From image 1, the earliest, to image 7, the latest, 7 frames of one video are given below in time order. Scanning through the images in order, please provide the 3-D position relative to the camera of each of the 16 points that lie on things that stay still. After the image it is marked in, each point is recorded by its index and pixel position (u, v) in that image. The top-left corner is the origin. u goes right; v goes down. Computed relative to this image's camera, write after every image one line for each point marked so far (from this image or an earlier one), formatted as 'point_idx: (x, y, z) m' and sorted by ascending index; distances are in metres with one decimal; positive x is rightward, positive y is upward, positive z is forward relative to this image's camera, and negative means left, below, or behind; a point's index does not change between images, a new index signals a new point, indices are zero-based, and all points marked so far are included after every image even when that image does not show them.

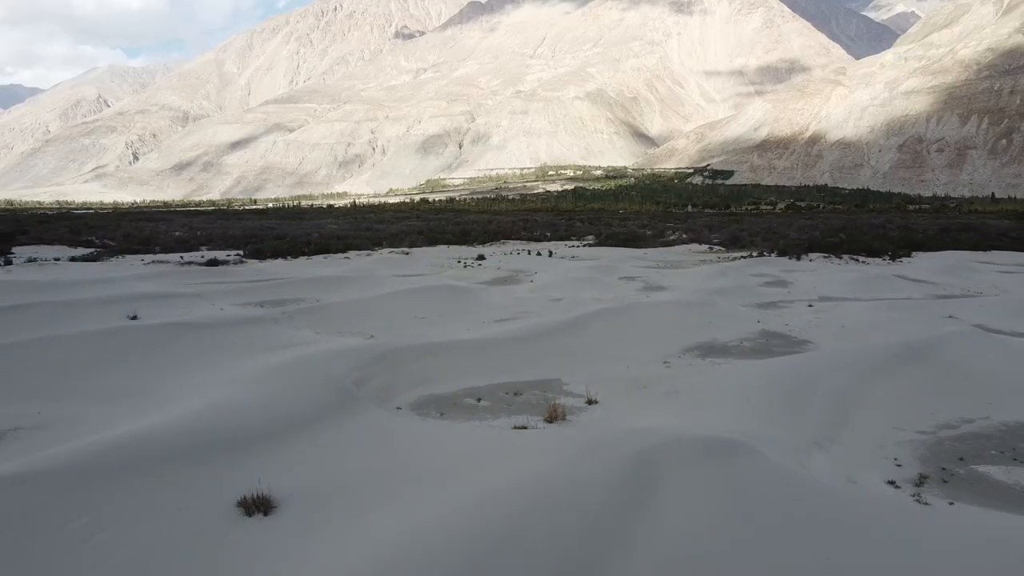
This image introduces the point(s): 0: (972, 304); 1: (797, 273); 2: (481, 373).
0: (+6.7, -0.3, +11.8) m
1: (+6.0, +0.3, +17.0) m
2: (-0.3, -0.7, +7.1) m
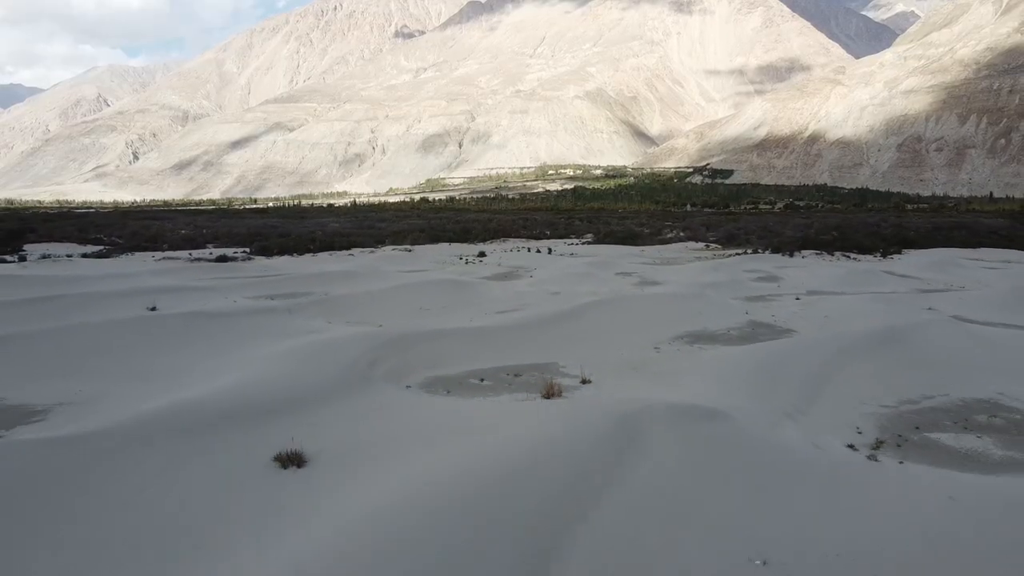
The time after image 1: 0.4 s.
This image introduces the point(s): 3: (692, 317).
0: (+6.7, -0.2, +12.4) m
1: (+6.0, +0.4, +17.5) m
2: (-0.3, -0.6, +7.6) m
3: (+2.2, -0.4, +10.4) m
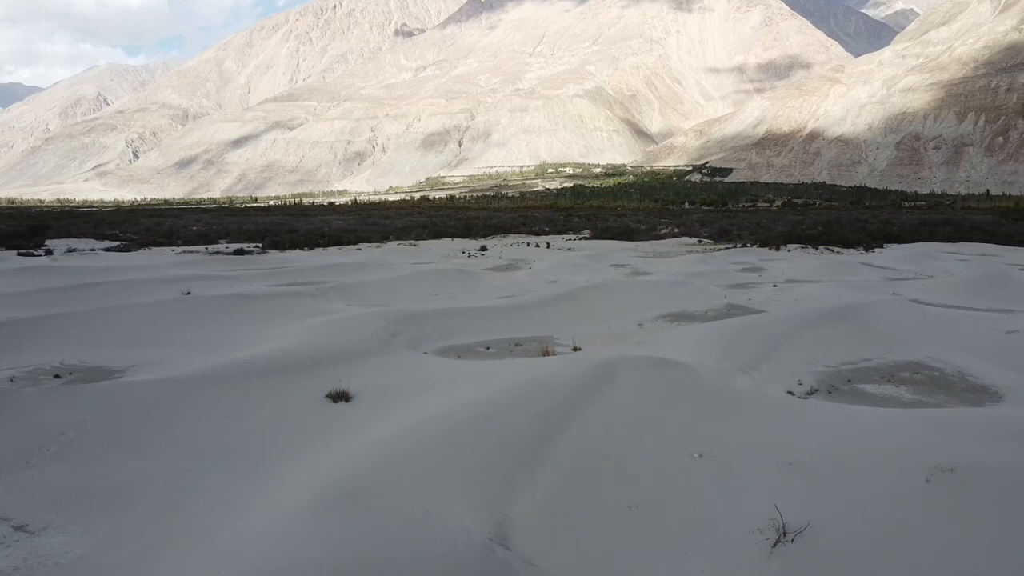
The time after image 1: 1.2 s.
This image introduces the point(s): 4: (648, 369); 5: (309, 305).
0: (+6.7, 0.0, +13.5) m
1: (+6.0, +0.6, +18.6) m
2: (-0.3, -0.4, +8.7) m
3: (+2.3, -0.2, +11.5) m
4: (+1.0, -0.6, +6.2) m
5: (-2.7, -0.2, +10.7) m
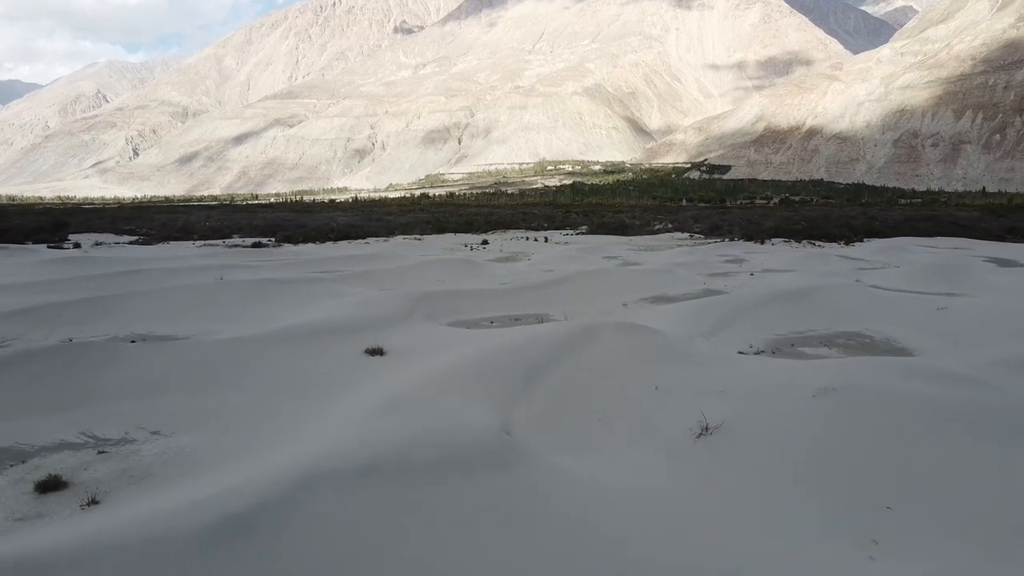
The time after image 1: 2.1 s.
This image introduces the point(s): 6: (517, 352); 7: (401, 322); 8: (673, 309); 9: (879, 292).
0: (+6.7, +0.3, +14.8) m
1: (+6.0, +0.8, +20.0) m
2: (-0.2, -0.2, +10.1) m
3: (+2.3, 0.0, +12.9) m
4: (+1.0, -0.4, +7.5) m
5: (-2.7, 0.0, +12.0) m
6: (0.0, -0.5, +6.8) m
7: (-1.2, -0.4, +8.6) m
8: (+1.8, -0.3, +9.3) m
9: (+5.2, -0.1, +11.5) m
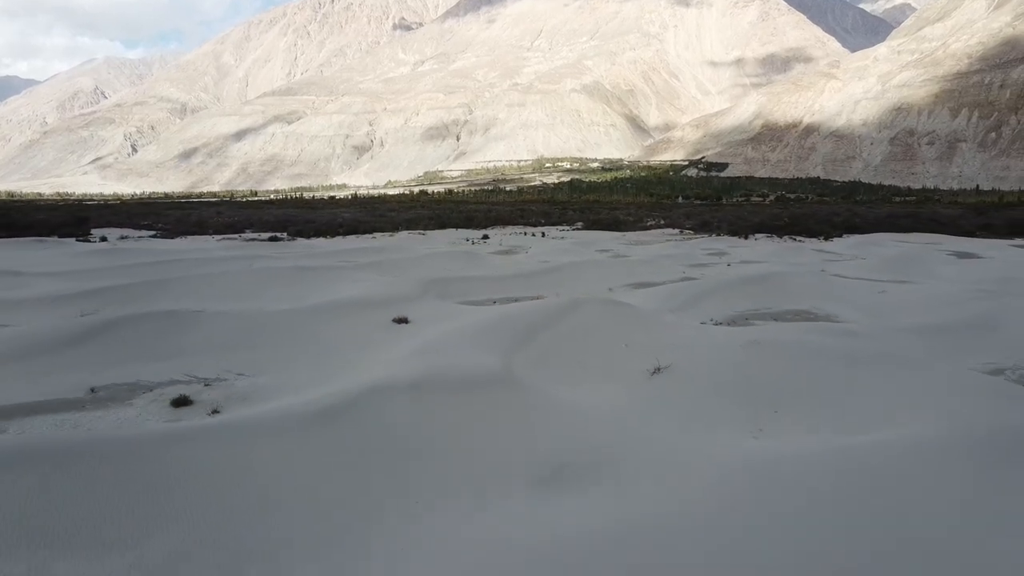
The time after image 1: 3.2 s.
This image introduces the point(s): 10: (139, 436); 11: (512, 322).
0: (+6.7, +0.5, +16.3) m
1: (+5.9, +1.1, +21.5) m
2: (-0.2, 0.0, +11.6) m
3: (+2.2, +0.3, +14.4) m
4: (+1.0, -0.2, +9.0) m
5: (-2.7, +0.2, +13.5) m
6: (0.0, -0.4, +8.3) m
7: (-1.2, -0.2, +10.1) m
8: (+1.8, -0.1, +10.9) m
9: (+5.2, +0.1, +13.0) m
10: (-2.4, -0.9, +5.3) m
11: (0.0, -0.4, +8.1) m
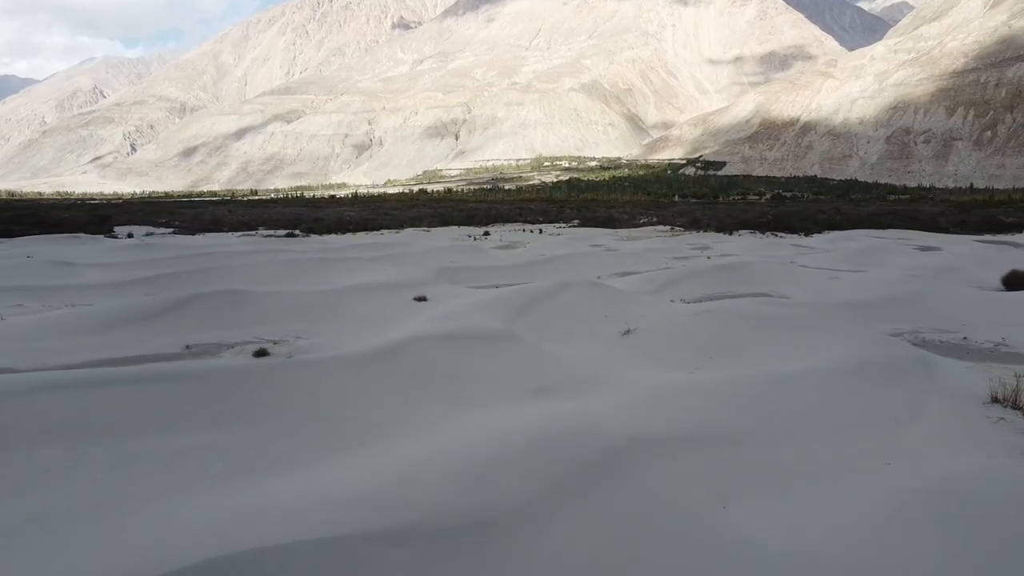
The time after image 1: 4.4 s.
0: (+6.7, +0.7, +18.0) m
1: (+5.9, +1.3, +23.2) m
2: (-0.2, +0.2, +13.2) m
3: (+2.2, +0.5, +16.0) m
4: (+1.0, 0.0, +10.7) m
5: (-2.7, +0.4, +15.2) m
6: (0.0, -0.2, +10.0) m
7: (-1.2, 0.0, +11.8) m
8: (+1.8, +0.1, +12.5) m
9: (+5.2, +0.4, +14.7) m
10: (-2.4, -0.7, +7.0) m
11: (0.0, -0.2, +9.8) m
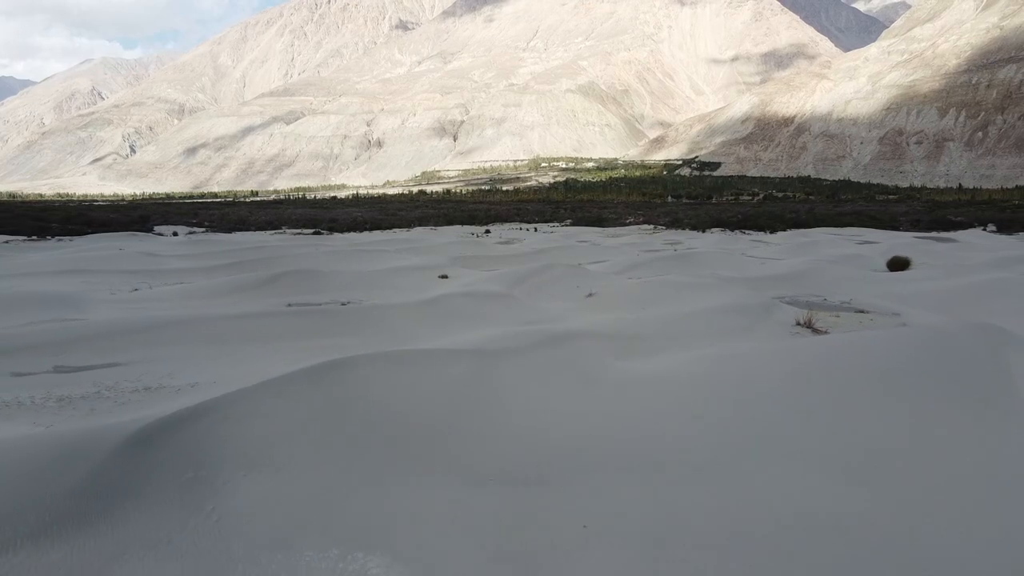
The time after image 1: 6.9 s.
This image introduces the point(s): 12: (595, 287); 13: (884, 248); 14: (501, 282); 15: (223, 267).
0: (+6.6, +1.0, +21.5) m
1: (+5.9, +1.6, +26.6) m
2: (-0.3, +0.5, +16.7) m
3: (+2.2, +0.8, +19.5) m
4: (+1.0, +0.4, +14.2) m
5: (-2.7, +0.7, +18.6) m
6: (0.0, +0.2, +13.5) m
7: (-1.2, +0.4, +15.2) m
8: (+1.8, +0.5, +16.0) m
9: (+5.2, +0.7, +18.2) m
10: (-2.4, -0.4, +10.4) m
11: (0.0, +0.1, +13.3) m
12: (+1.2, 0.0, +12.7) m
13: (+8.7, +0.9, +19.5) m
14: (-0.2, +0.1, +13.1) m
15: (-5.6, +0.4, +16.1) m
